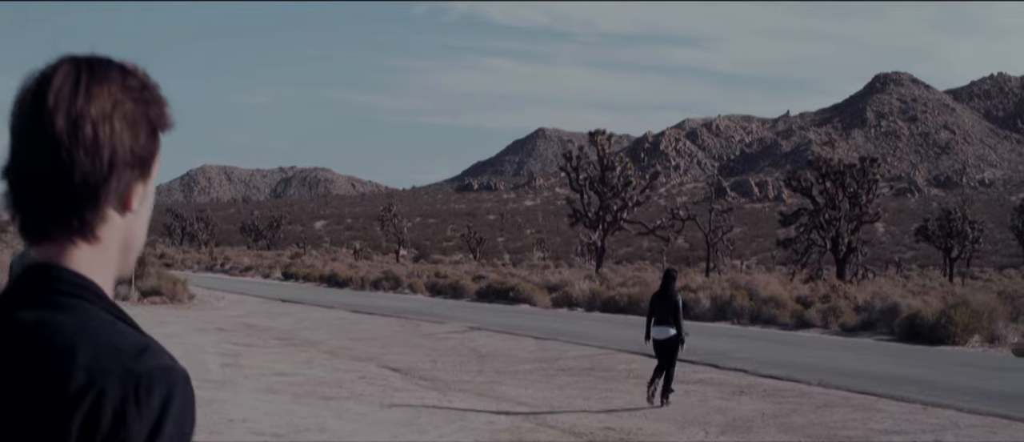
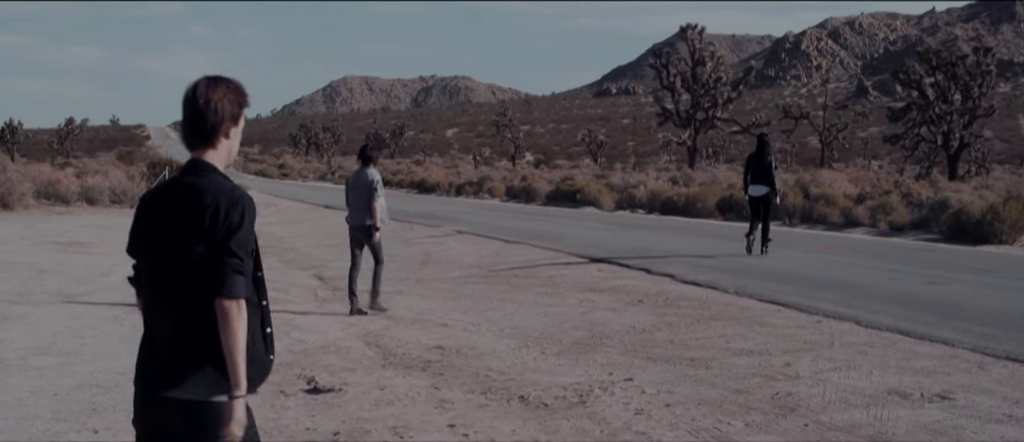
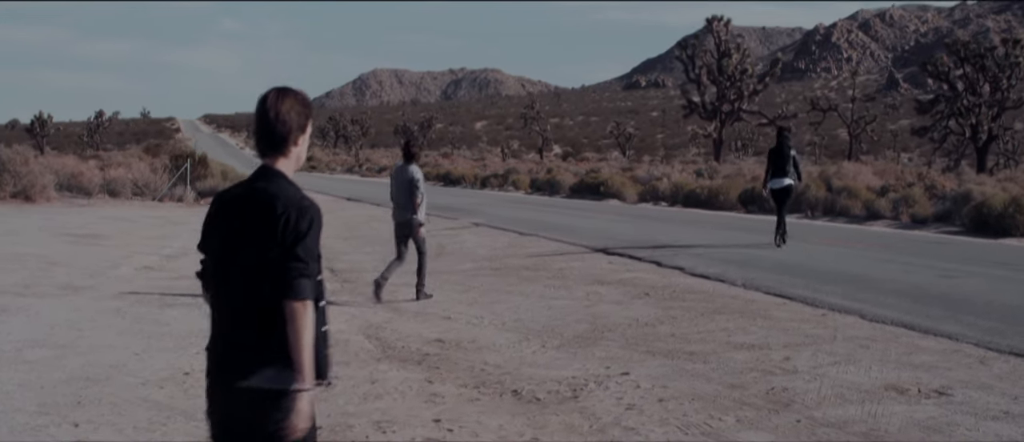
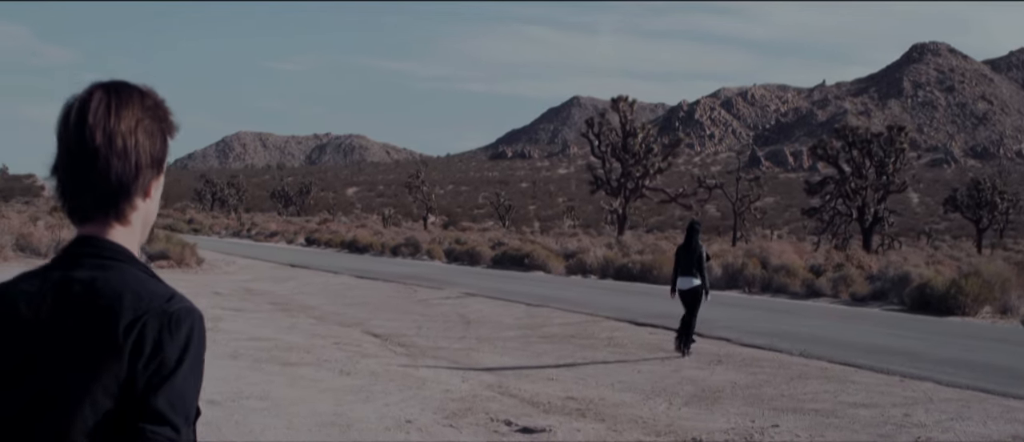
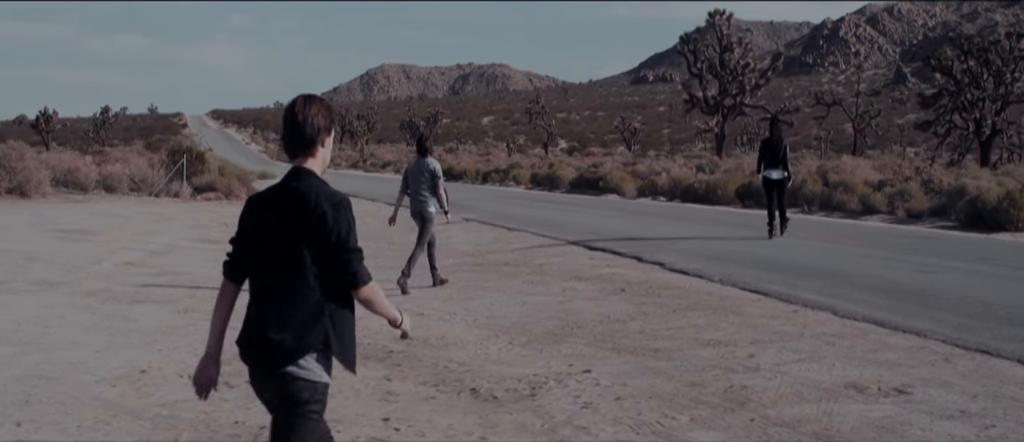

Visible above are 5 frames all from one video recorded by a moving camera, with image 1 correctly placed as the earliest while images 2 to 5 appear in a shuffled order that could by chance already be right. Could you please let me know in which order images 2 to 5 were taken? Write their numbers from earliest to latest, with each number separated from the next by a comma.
4, 2, 3, 5
